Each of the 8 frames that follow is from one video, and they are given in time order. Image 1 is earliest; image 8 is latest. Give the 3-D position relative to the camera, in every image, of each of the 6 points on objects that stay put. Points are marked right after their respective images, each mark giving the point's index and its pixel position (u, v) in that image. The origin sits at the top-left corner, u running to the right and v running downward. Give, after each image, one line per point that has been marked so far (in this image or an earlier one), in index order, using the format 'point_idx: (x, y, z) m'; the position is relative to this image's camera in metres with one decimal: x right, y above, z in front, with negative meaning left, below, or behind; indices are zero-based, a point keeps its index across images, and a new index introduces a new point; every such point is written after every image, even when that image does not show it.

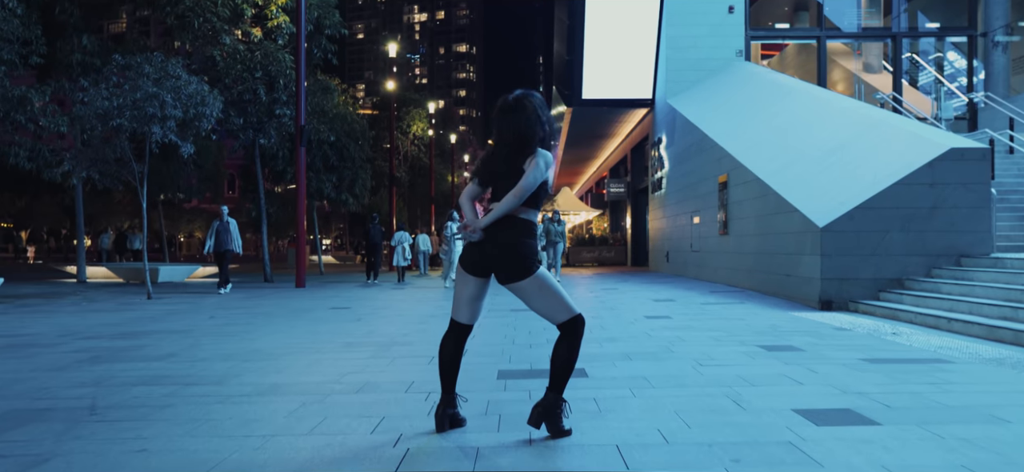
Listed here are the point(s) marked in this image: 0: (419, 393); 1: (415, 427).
0: (-0.6, -1.1, +4.3) m
1: (-0.5, -1.1, +3.4) m
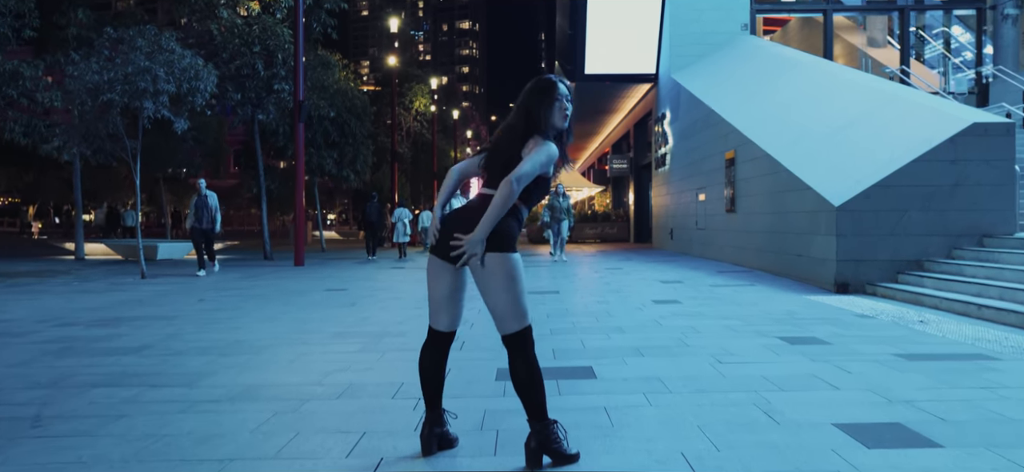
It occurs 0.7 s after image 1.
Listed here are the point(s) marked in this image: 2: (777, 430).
0: (-0.6, -1.0, +3.9) m
1: (-0.6, -1.0, +2.9) m
2: (+1.3, -1.0, +3.1) m
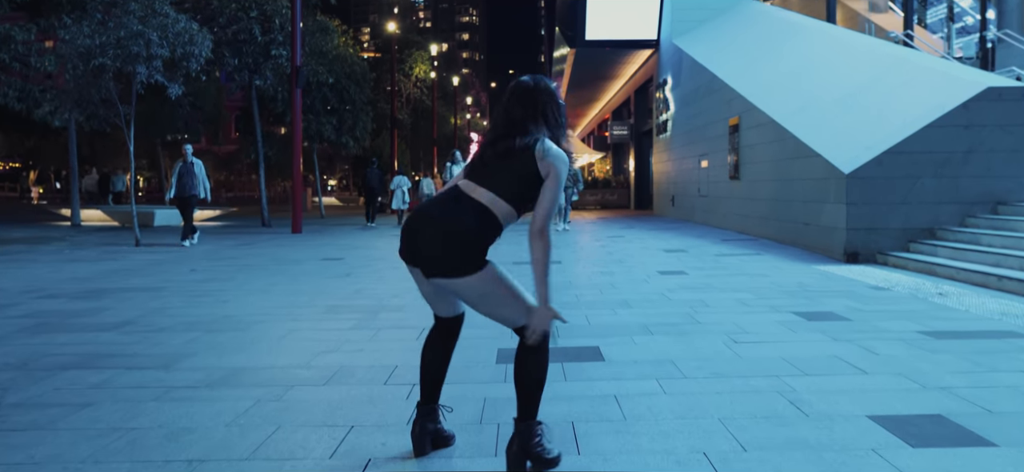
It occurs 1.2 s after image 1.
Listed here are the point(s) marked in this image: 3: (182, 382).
0: (-0.6, -0.9, +3.6) m
1: (-0.5, -0.9, +2.6) m
2: (+1.4, -0.9, +2.8) m
3: (-2.0, -0.9, +3.7) m
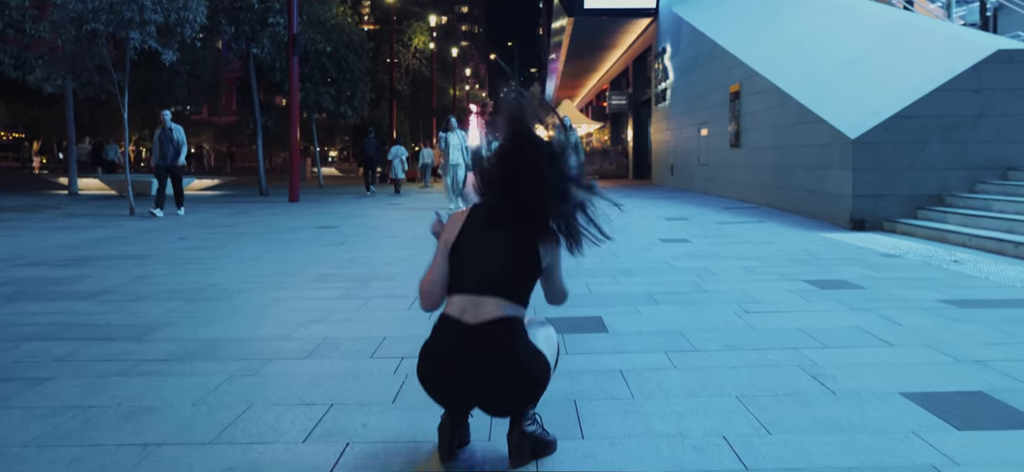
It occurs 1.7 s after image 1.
0: (-0.7, -0.7, +3.3) m
1: (-0.6, -0.8, +2.3) m
2: (+1.3, -0.7, +2.5) m
3: (-2.0, -0.7, +3.5) m
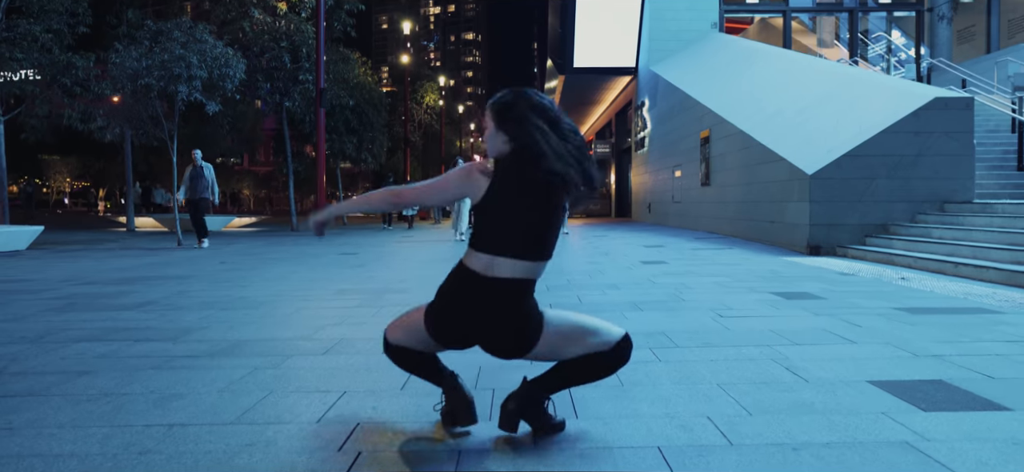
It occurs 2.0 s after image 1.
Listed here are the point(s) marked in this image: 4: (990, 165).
0: (-0.7, -0.7, +3.5) m
1: (-0.6, -0.7, +2.5) m
2: (+1.3, -0.7, +2.7) m
3: (-2.0, -0.7, +3.6) m
4: (+8.8, +1.3, +11.0) m
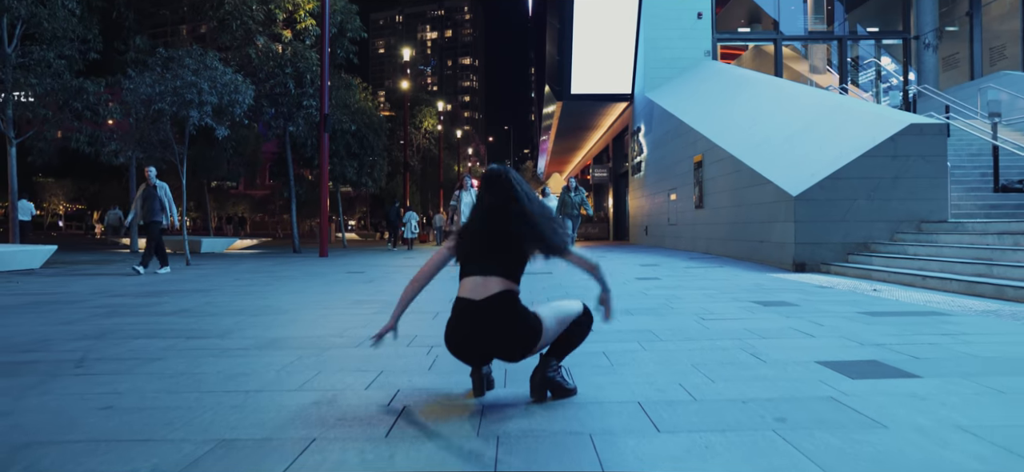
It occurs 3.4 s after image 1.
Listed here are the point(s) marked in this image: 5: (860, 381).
0: (-0.6, -0.8, +4.0) m
1: (-0.5, -0.8, +3.1) m
2: (+1.4, -0.7, +3.3) m
3: (-2.0, -0.8, +4.2) m
4: (+8.8, +0.9, +11.7) m
5: (+1.7, -0.7, +3.0) m
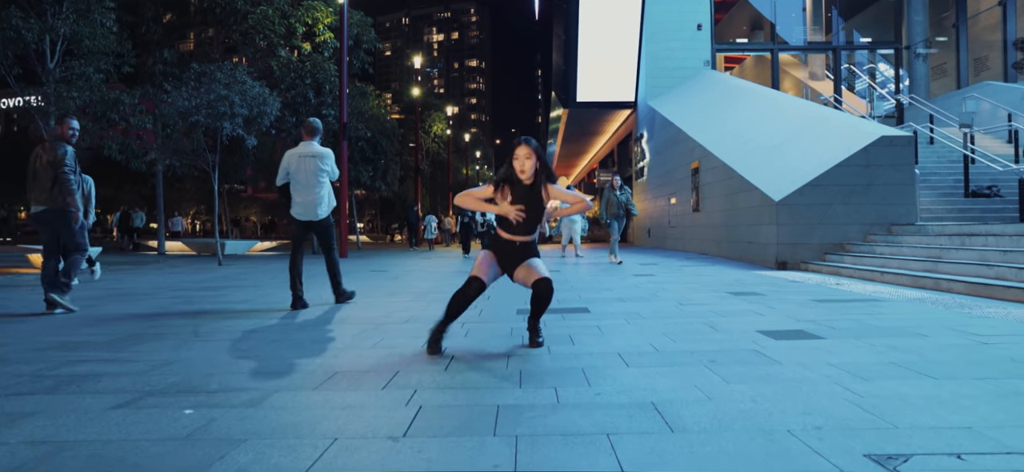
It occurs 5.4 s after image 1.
0: (-0.5, -0.8, +5.2) m
1: (-0.4, -0.8, +4.2) m
2: (+1.5, -0.7, +4.4) m
3: (-1.9, -0.8, +5.4) m
4: (+9.0, +0.9, +12.8) m
5: (+1.8, -0.7, +4.1) m
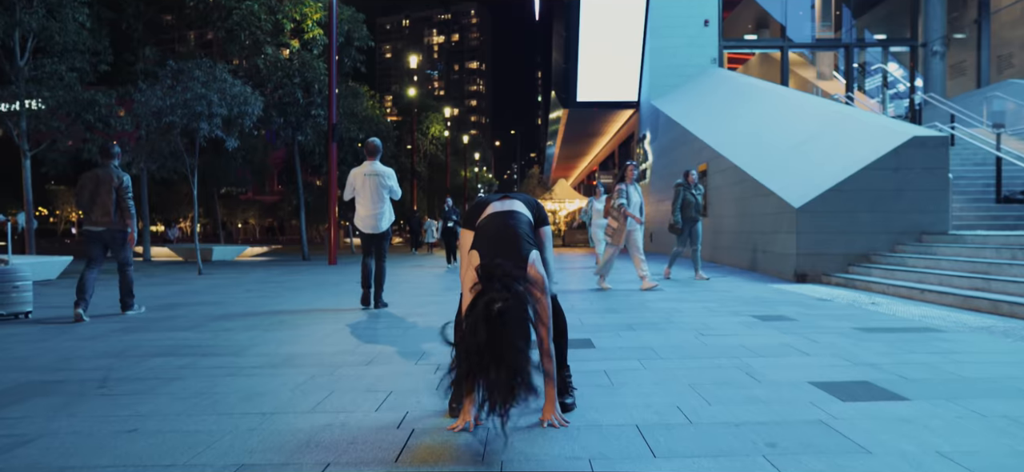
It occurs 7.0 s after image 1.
0: (-0.6, -0.9, +4.2) m
1: (-0.5, -0.9, +3.2) m
2: (+1.4, -0.9, +3.4) m
3: (-2.0, -0.9, +4.4) m
4: (+8.9, +0.8, +11.8) m
5: (+1.7, -0.9, +3.1) m
